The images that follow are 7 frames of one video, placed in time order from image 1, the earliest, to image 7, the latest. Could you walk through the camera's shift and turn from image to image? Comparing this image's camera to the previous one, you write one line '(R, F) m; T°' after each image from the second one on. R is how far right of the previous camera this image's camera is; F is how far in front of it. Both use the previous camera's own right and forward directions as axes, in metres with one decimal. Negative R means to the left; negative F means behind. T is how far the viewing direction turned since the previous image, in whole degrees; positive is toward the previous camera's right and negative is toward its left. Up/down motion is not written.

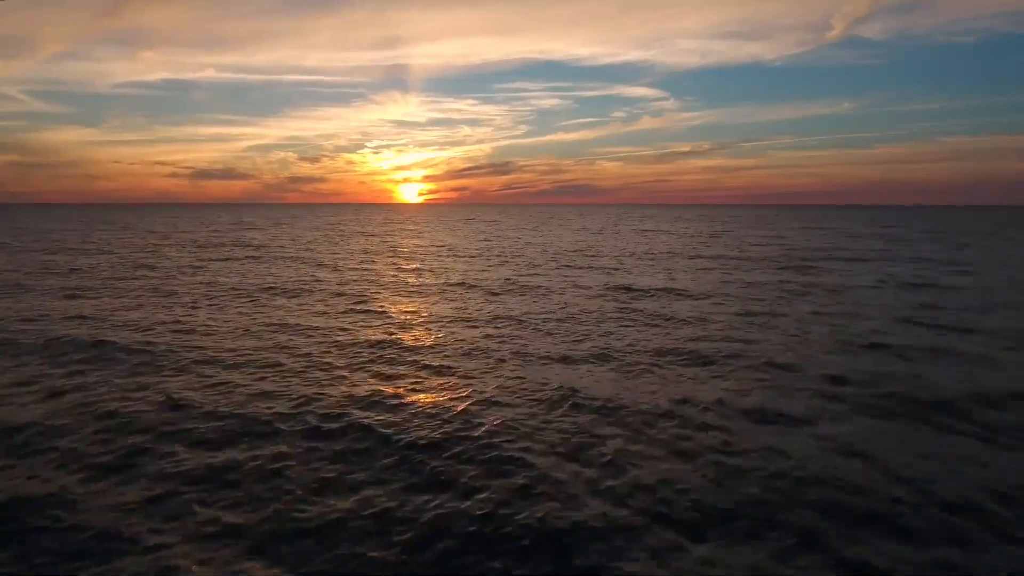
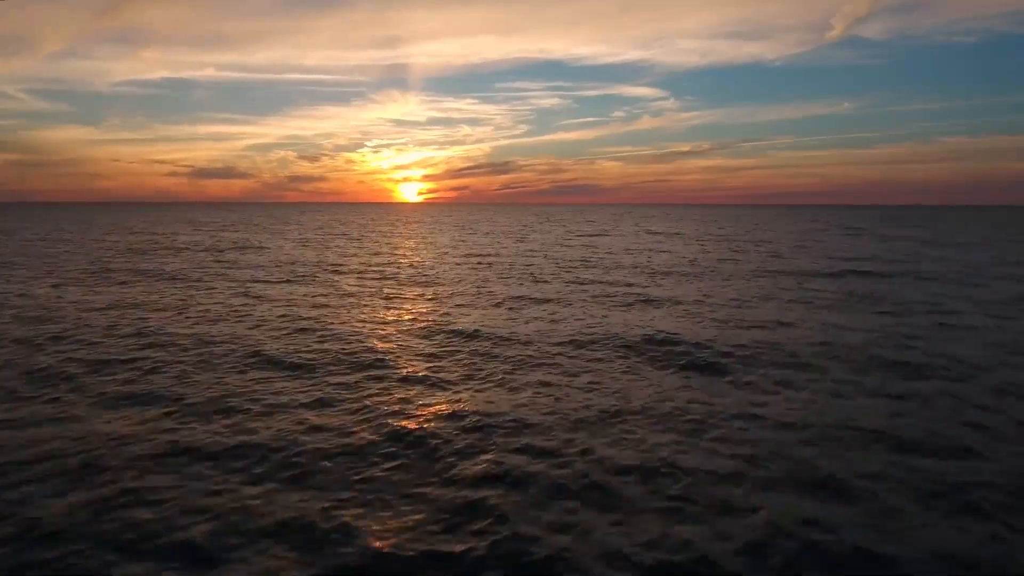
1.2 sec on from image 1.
(+1.8, +1.9) m; 0°
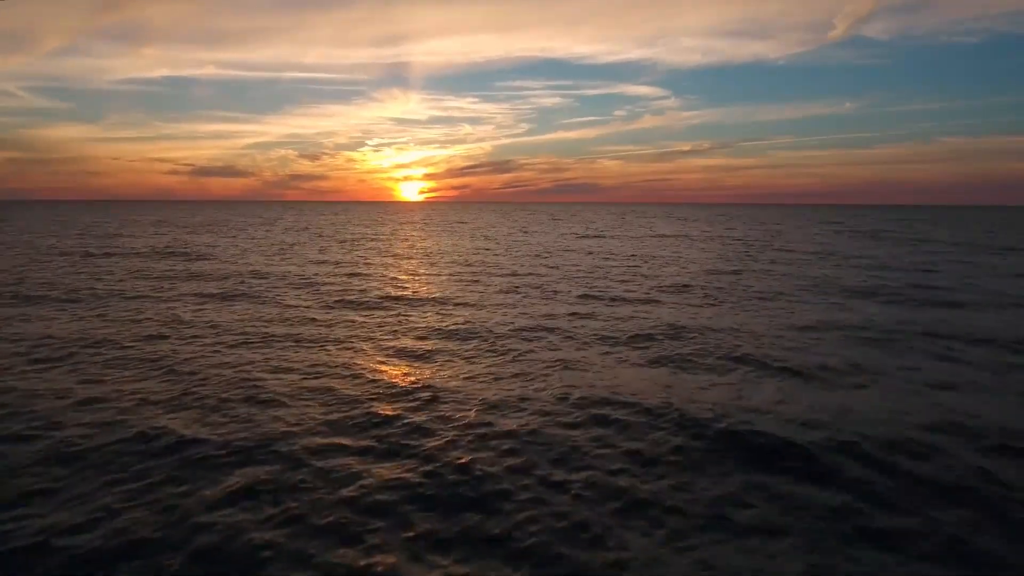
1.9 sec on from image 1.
(+0.2, +2.2) m; 0°
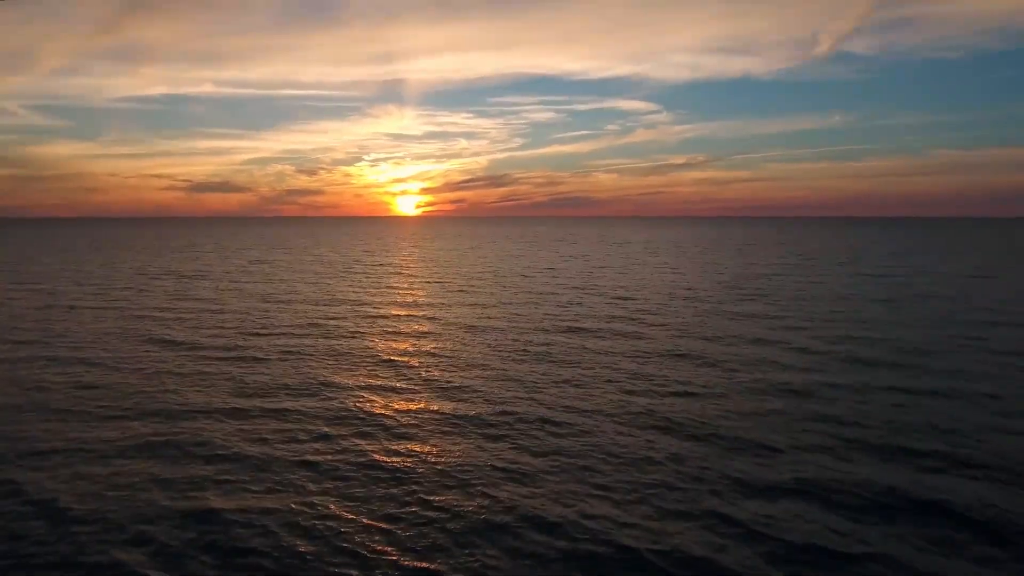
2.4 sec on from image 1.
(-3.9, -3.4) m; 0°
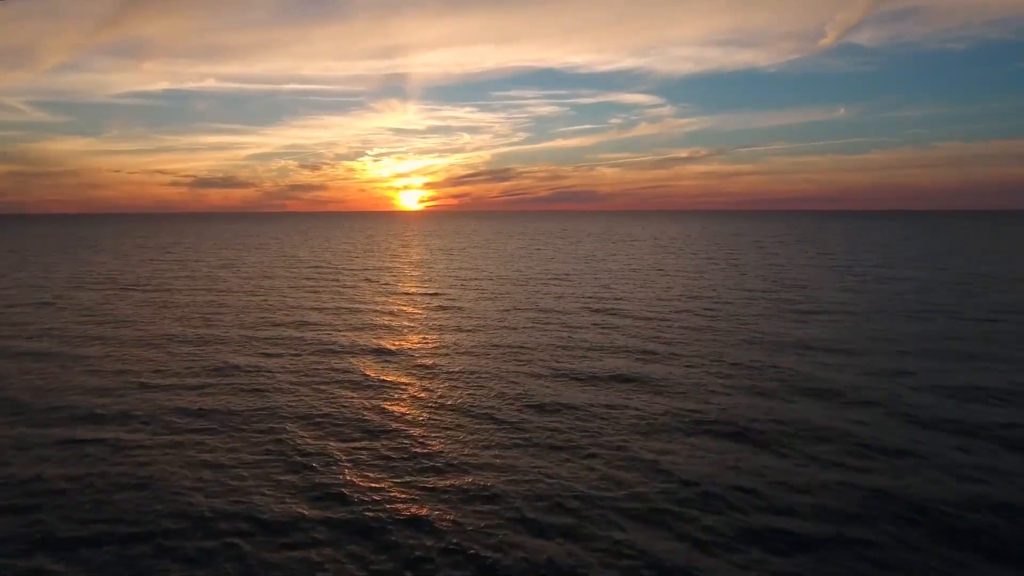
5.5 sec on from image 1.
(+2.0, +8.1) m; 0°
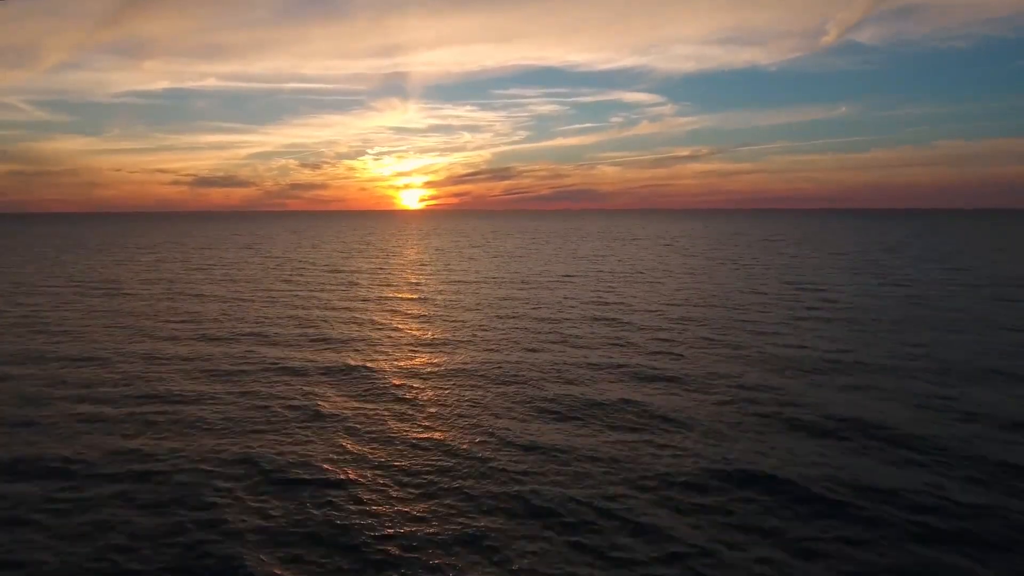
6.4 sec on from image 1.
(+0.5, +4.9) m; 0°
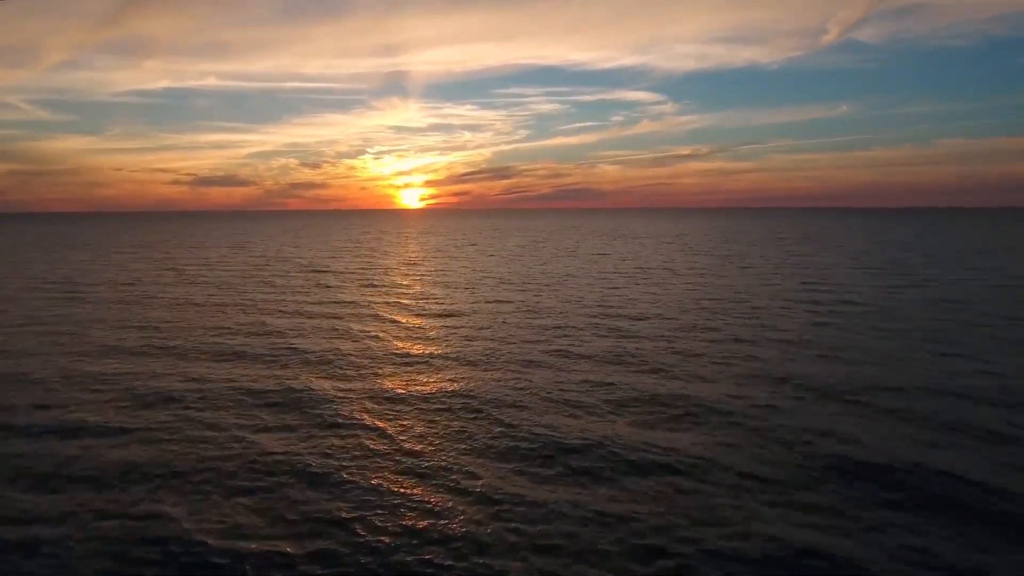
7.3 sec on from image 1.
(+0.5, +5.6) m; 0°
